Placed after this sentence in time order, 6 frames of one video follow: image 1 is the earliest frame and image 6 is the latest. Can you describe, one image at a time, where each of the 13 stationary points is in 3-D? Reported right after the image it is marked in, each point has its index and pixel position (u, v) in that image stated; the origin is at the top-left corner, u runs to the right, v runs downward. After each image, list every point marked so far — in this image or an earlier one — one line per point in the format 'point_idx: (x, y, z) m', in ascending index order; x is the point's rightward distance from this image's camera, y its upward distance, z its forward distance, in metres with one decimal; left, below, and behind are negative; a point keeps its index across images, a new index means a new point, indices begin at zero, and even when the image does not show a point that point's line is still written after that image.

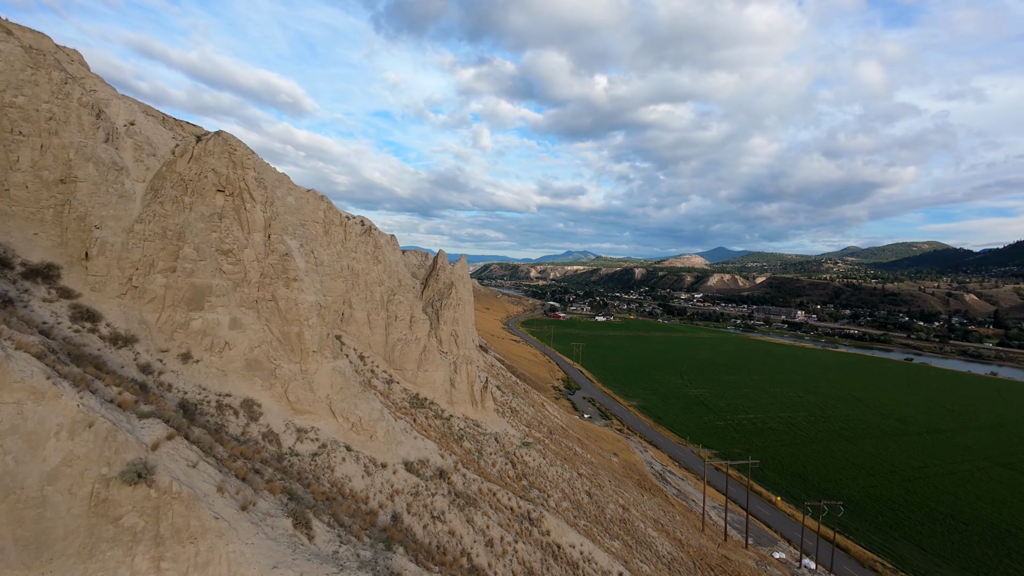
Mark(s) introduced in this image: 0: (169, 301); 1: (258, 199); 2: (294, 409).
0: (-8.9, -0.3, +12.4) m
1: (-7.6, +2.7, +14.3) m
2: (-6.3, -3.5, +13.8) m
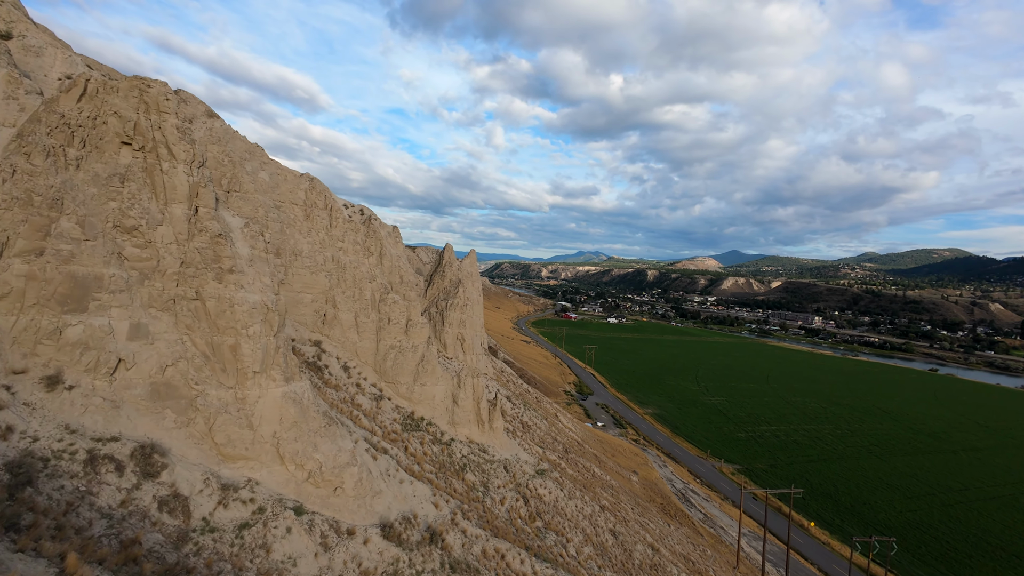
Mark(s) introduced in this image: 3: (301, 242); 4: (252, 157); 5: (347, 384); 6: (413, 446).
0: (-8.4, -0.2, +8.4) m
1: (-7.0, +2.8, +10.2) m
2: (-5.9, -3.4, +9.7) m
3: (-8.7, +1.9, +19.7) m
4: (-10.3, +5.2, +19.1) m
5: (-6.5, -3.8, +18.8) m
6: (-3.8, -6.0, +18.2) m
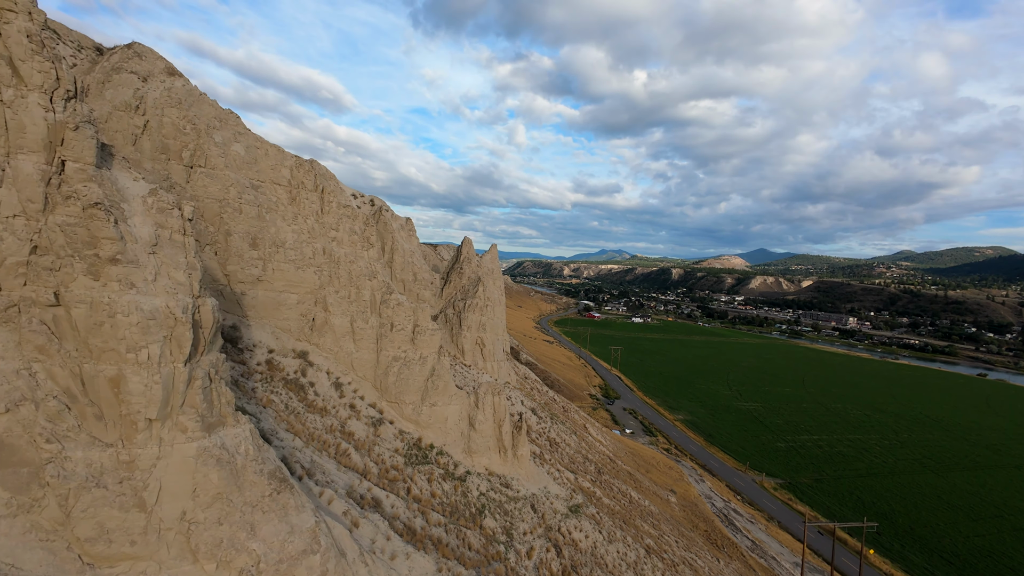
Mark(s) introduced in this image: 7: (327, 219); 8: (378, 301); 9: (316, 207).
0: (-7.9, -0.2, +4.8) m
1: (-6.5, +2.8, +6.6) m
2: (-5.3, -3.4, +6.0) m
3: (-7.6, +1.9, +16.1) m
4: (-9.4, +5.2, +15.6) m
5: (-5.5, -3.7, +15.2) m
6: (-2.9, -6.0, +14.5) m
7: (-6.7, +2.5, +17.4) m
8: (-5.0, -0.5, +17.7) m
9: (-7.0, +2.9, +17.2) m
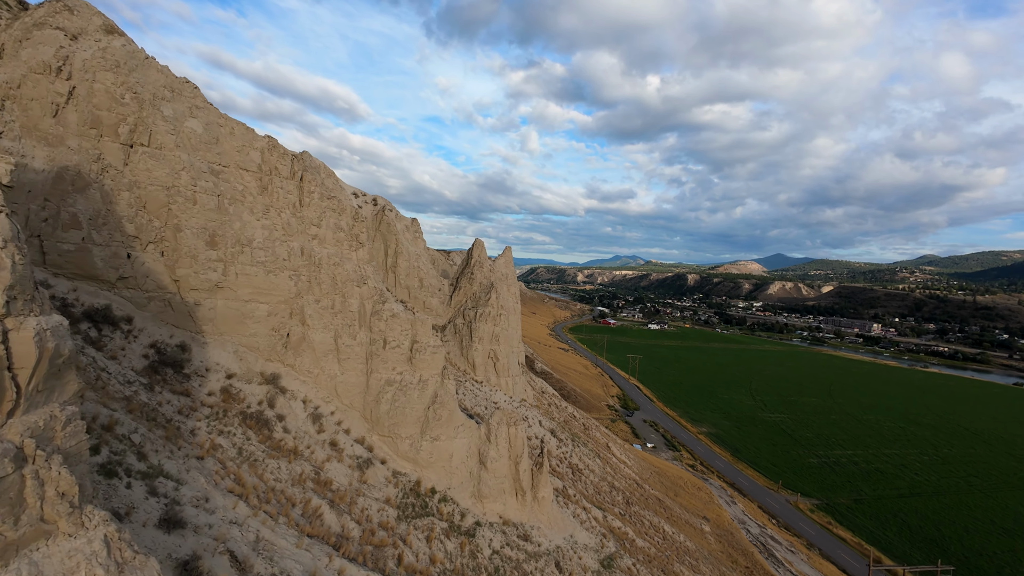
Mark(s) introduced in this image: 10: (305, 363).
0: (-7.7, -0.3, +1.8) m
1: (-6.2, +2.7, +3.6) m
2: (-5.1, -3.5, +2.9) m
3: (-7.1, +1.7, +13.1) m
4: (-8.8, +5.0, +12.7) m
5: (-5.0, -4.0, +12.0) m
6: (-2.3, -6.2, +11.2) m
7: (-6.2, +2.3, +14.4) m
8: (-4.4, -0.8, +14.7) m
9: (-6.5, +2.6, +14.2) m
10: (-5.9, -2.1, +13.6) m
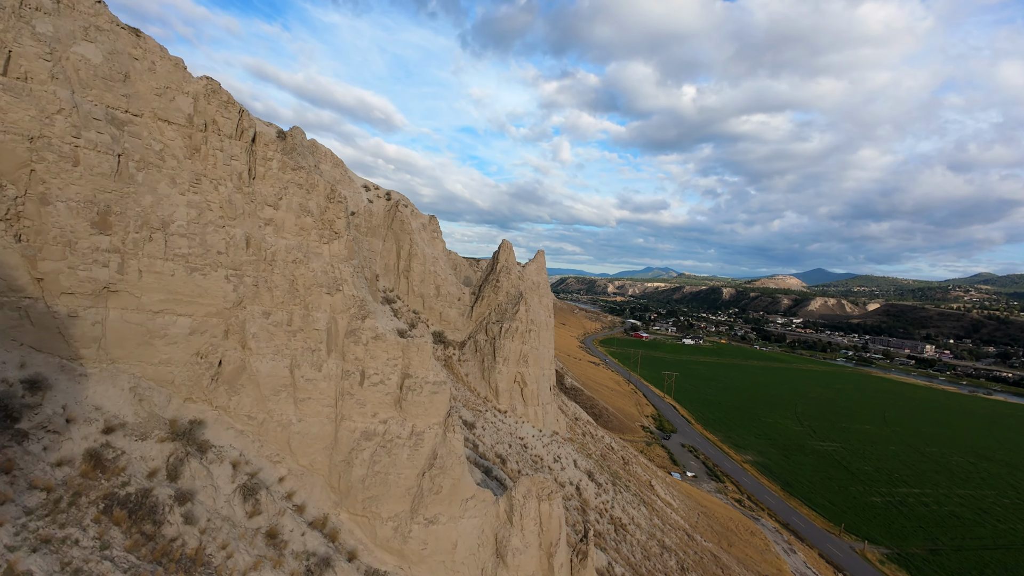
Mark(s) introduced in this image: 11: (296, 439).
0: (-7.7, -0.1, -2.3) m
1: (-6.0, +2.8, -0.6) m
2: (-5.1, -3.4, -1.5) m
3: (-6.4, +1.6, +8.9) m
4: (-8.0, +5.0, +8.7) m
5: (-4.5, -4.1, +7.7) m
6: (-1.9, -6.3, +6.6) m
7: (-5.3, +2.1, +10.2) m
8: (-3.6, -1.0, +10.3) m
9: (-5.7, +2.5, +10.0) m
10: (-5.2, -2.3, +9.3) m
11: (-4.3, -3.0, +9.5) m
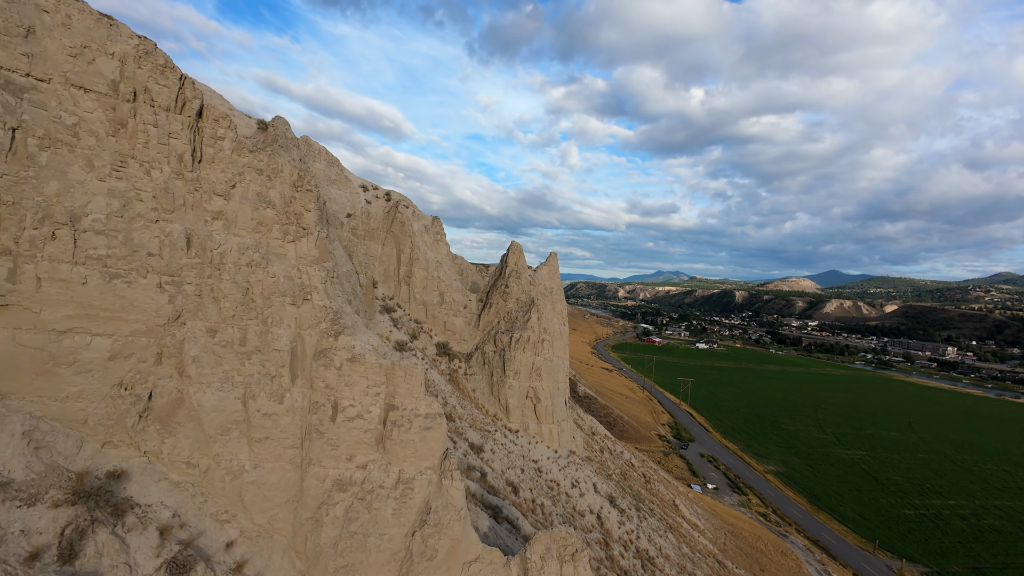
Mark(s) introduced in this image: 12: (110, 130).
0: (-7.7, -0.2, -4.2) m
1: (-6.1, +2.7, -2.6) m
2: (-5.1, -3.4, -3.5) m
3: (-6.2, +1.4, +7.0) m
4: (-7.9, +4.8, +6.8) m
5: (-4.3, -4.2, +5.6) m
6: (-1.7, -6.4, +4.5) m
7: (-5.2, +2.0, +8.3) m
8: (-3.4, -1.1, +8.2) m
9: (-5.5, +2.3, +8.0) m
10: (-5.0, -2.4, +7.2) m
11: (-4.1, -3.1, +7.4) m
12: (-6.2, +2.4, +7.4) m
